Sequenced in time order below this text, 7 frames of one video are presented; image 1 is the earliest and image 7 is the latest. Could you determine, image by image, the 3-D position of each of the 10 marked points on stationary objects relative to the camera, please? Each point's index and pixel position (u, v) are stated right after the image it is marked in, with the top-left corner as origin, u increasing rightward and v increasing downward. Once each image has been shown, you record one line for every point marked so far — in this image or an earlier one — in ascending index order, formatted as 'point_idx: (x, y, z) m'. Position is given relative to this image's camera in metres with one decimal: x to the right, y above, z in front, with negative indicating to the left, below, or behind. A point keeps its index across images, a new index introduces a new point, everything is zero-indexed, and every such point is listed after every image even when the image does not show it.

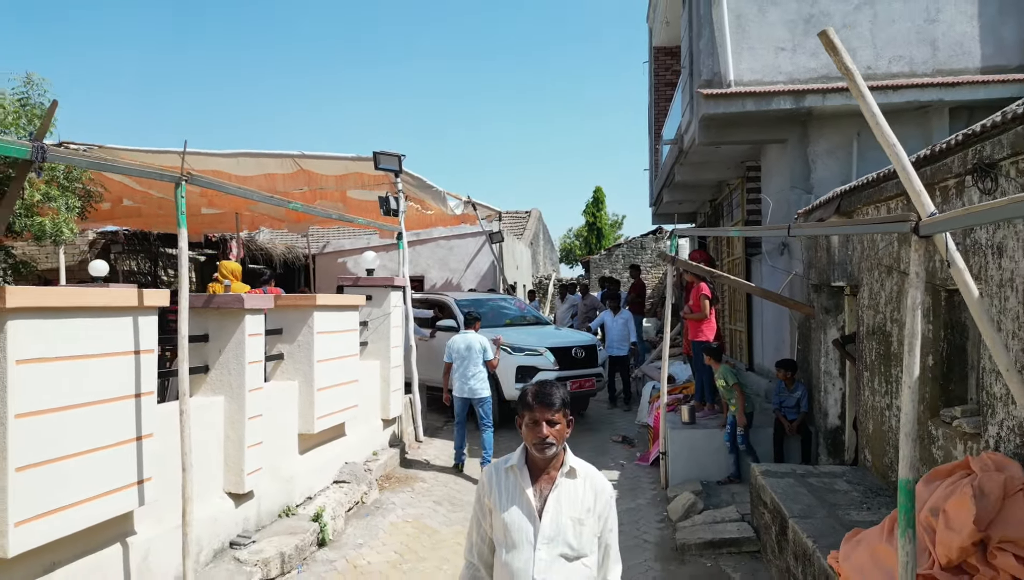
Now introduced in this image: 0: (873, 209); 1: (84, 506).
0: (+2.4, +0.5, +4.5) m
1: (-1.8, -0.9, +2.8) m
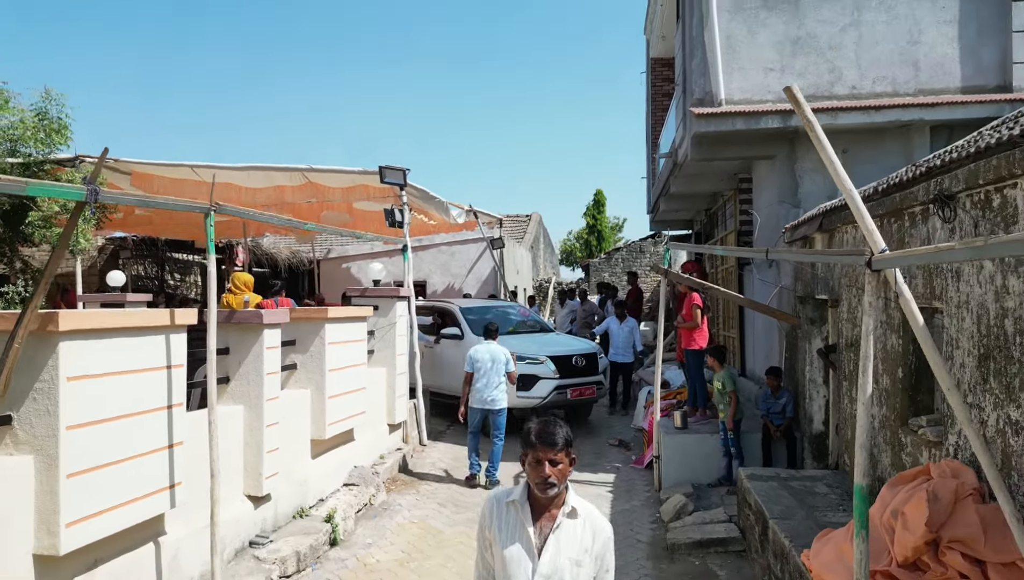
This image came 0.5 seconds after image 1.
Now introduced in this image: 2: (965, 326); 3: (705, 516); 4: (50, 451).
0: (+2.4, +0.4, +4.8) m
1: (-1.8, -1.0, +3.1) m
2: (+2.2, -0.2, +3.3) m
3: (+1.5, -1.7, +5.2) m
4: (-1.9, -0.6, +2.8) m
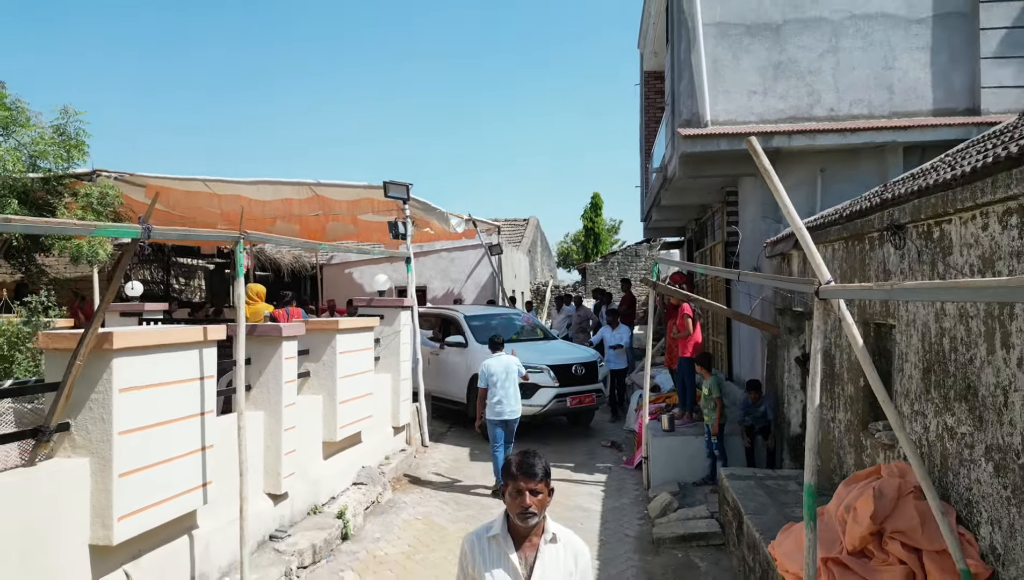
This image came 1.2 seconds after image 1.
0: (+2.3, +0.3, +5.2) m
1: (-1.8, -1.1, +3.5) m
2: (+2.1, -0.3, +3.7) m
3: (+1.4, -1.8, +5.6) m
4: (-1.9, -0.8, +3.2) m
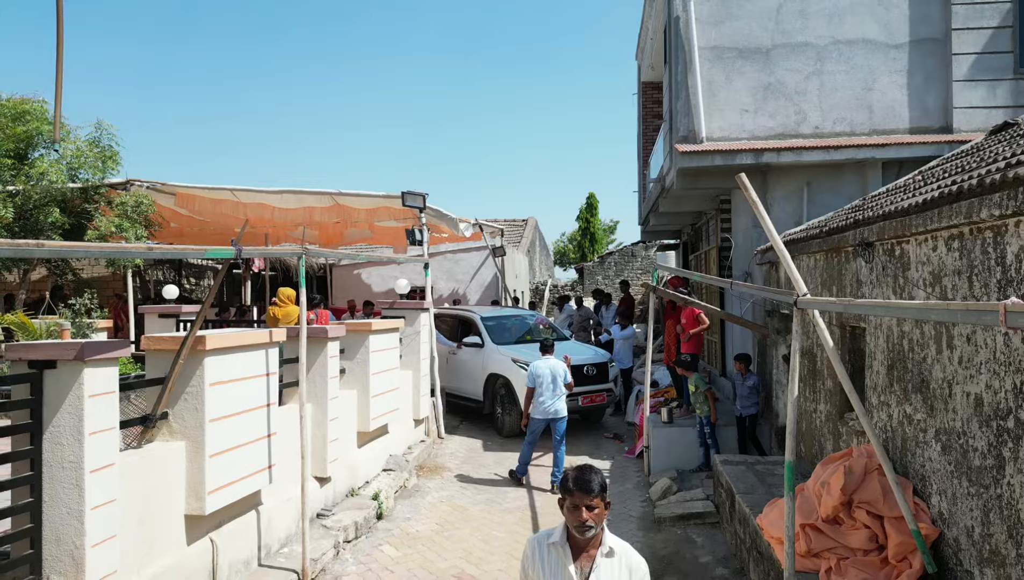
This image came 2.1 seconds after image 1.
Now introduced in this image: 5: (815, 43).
0: (+2.5, +0.3, +5.8) m
1: (-1.6, -1.1, +4.1) m
2: (+2.3, -0.3, +4.3) m
3: (+1.6, -1.9, +6.2) m
4: (-1.7, -0.8, +3.8) m
5: (+3.4, +2.8, +7.8) m
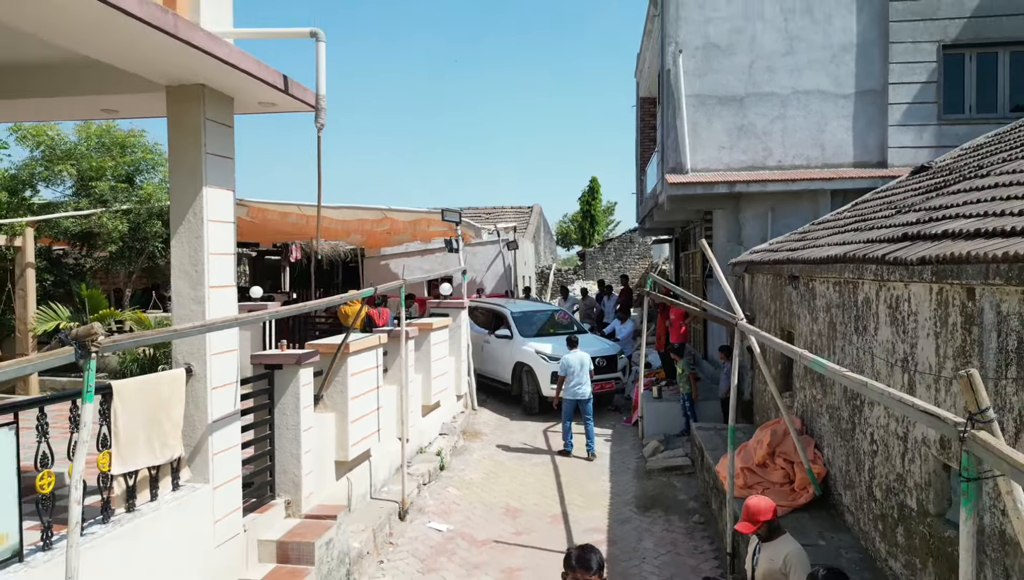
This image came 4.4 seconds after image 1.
0: (+2.8, +0.2, +7.8) m
1: (-1.3, -1.3, +6.1) m
2: (+2.6, -0.5, +6.3) m
3: (+1.9, -2.0, +8.3) m
4: (-1.4, -1.0, +5.8) m
5: (+3.7, +2.8, +9.6) m
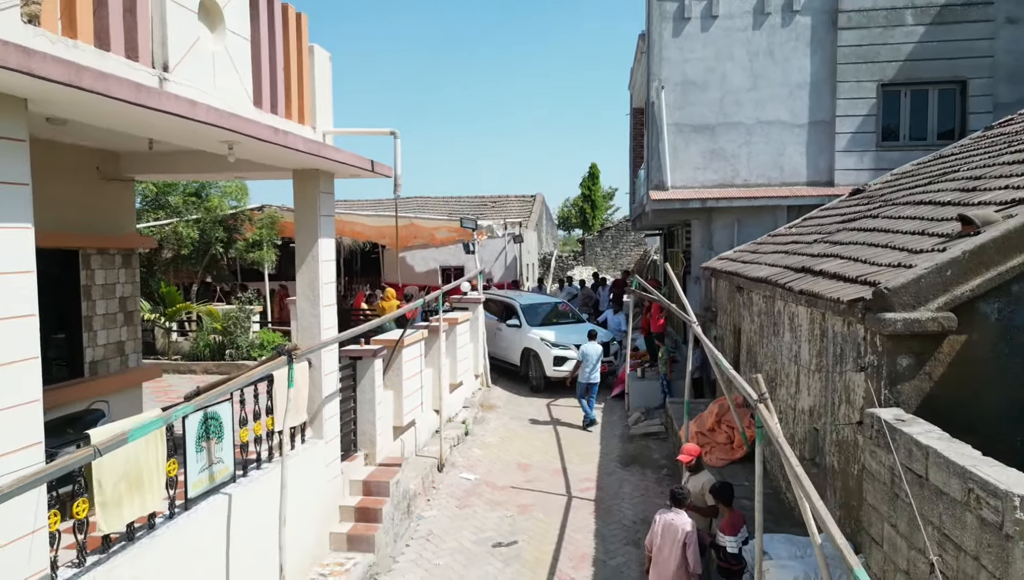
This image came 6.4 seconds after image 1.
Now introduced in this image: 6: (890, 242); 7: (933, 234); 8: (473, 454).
0: (+2.9, +0.1, +9.7) m
1: (-1.2, -1.4, +8.1) m
2: (+2.8, -0.6, +8.2) m
3: (+2.0, -2.0, +10.3) m
4: (-1.3, -1.1, +7.8) m
5: (+3.9, +2.8, +11.4) m
6: (+3.2, +0.4, +5.9) m
7: (+3.4, +0.4, +5.5) m
8: (-0.5, -2.2, +9.2) m
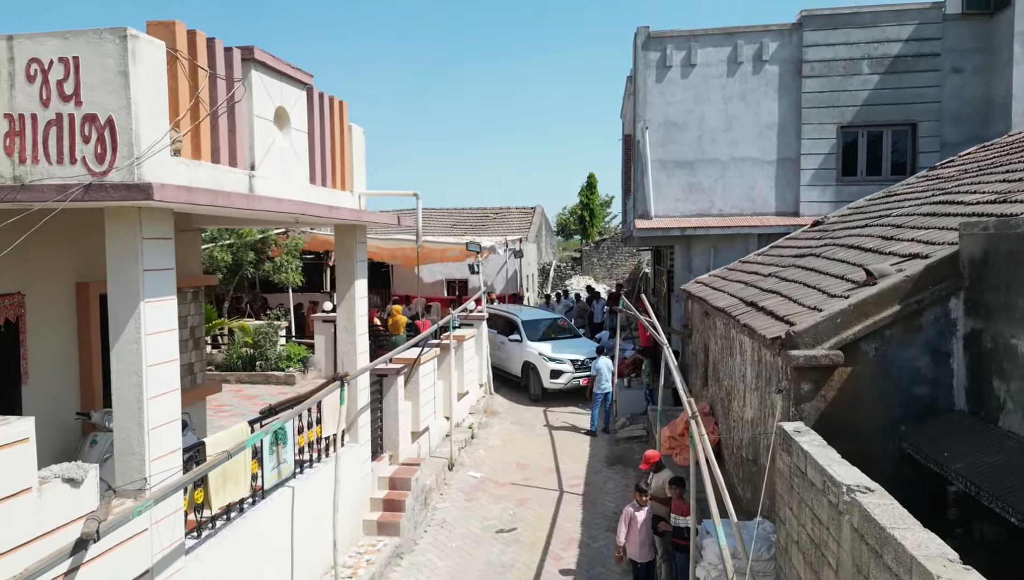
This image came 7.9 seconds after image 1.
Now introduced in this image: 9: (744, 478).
0: (+3.0, -0.2, +11.1) m
1: (-1.2, -1.8, +9.5) m
2: (+2.8, -0.9, +9.6) m
3: (+2.0, -2.3, +11.6) m
4: (-1.3, -1.5, +9.1) m
5: (+3.9, +2.4, +12.8) m
6: (+3.2, +0.1, +7.3) m
7: (+3.4, +0.1, +6.9) m
8: (-0.5, -2.5, +10.6) m
9: (+2.5, -2.0, +7.3) m
